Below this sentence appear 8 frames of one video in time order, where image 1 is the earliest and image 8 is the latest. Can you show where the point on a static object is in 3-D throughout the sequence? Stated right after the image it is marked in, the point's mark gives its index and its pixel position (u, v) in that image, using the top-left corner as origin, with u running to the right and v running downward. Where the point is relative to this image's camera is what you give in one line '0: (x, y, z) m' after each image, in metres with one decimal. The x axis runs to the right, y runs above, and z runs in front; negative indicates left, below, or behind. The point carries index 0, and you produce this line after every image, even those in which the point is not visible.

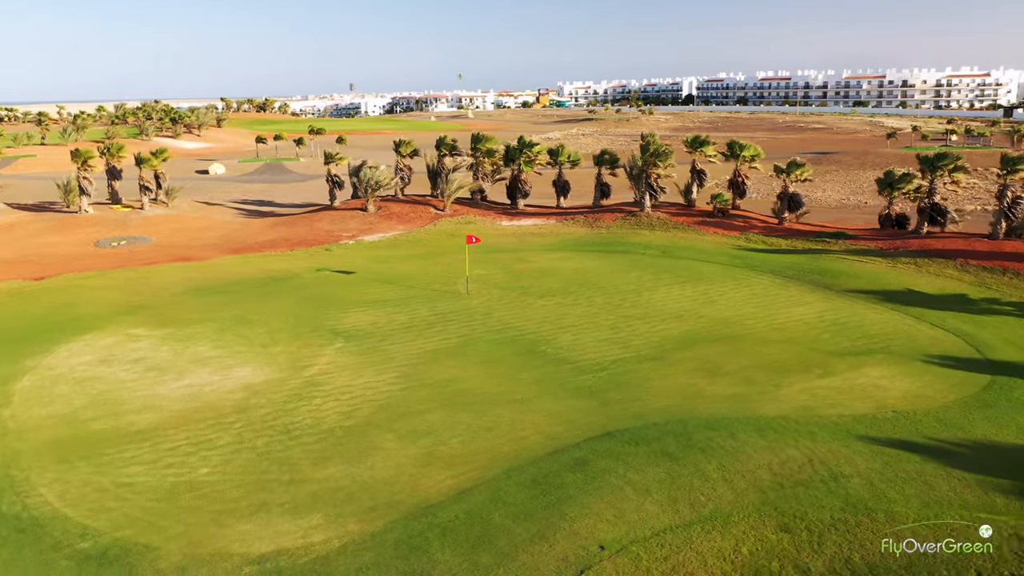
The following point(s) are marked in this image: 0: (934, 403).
0: (+6.6, -1.8, +12.9) m
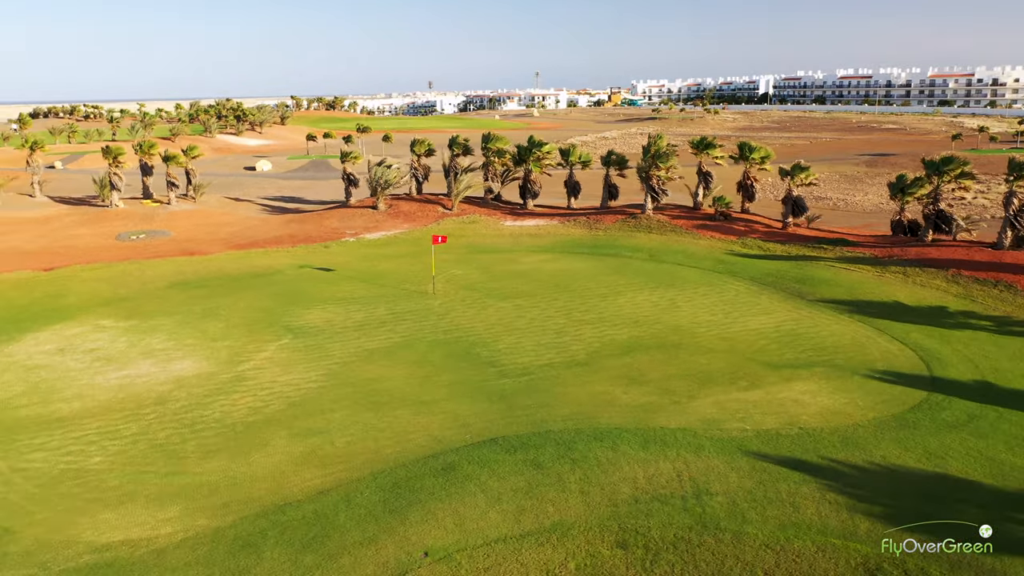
0: (+5.0, -2.0, +12.3) m
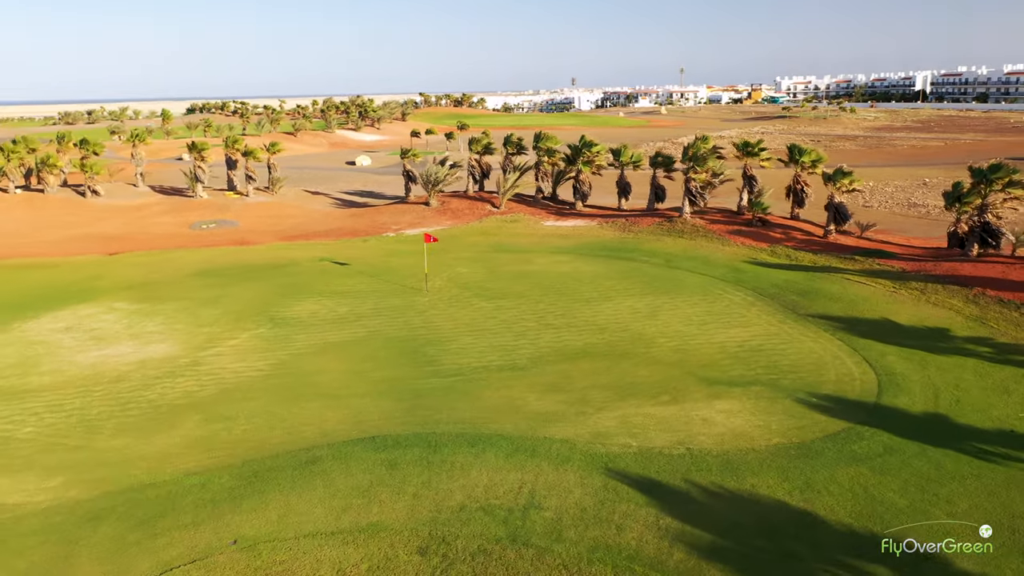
0: (+3.3, -2.2, +11.6) m
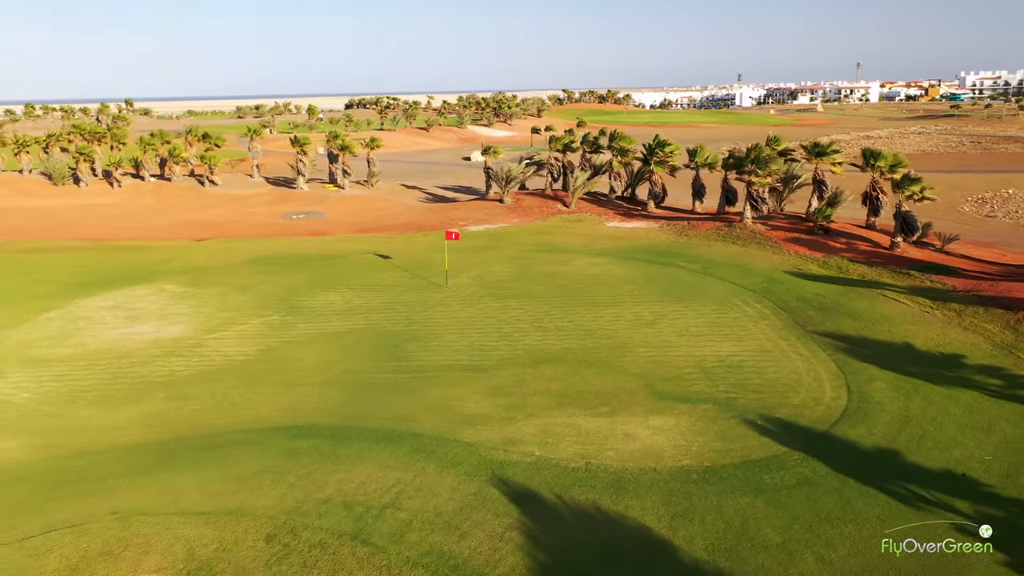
0: (+1.8, -2.4, +11.1) m
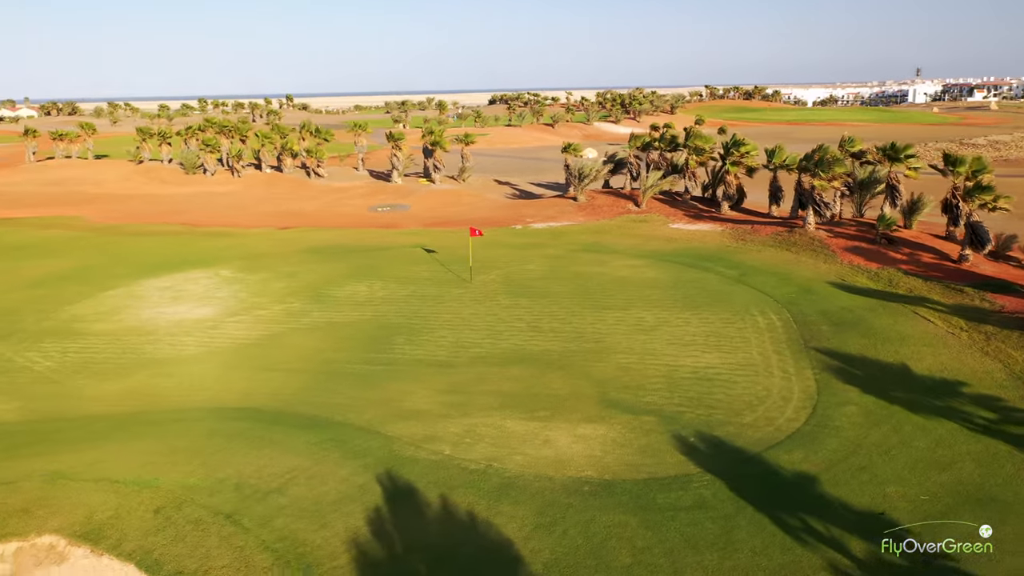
0: (+0.5, -2.5, +10.9) m
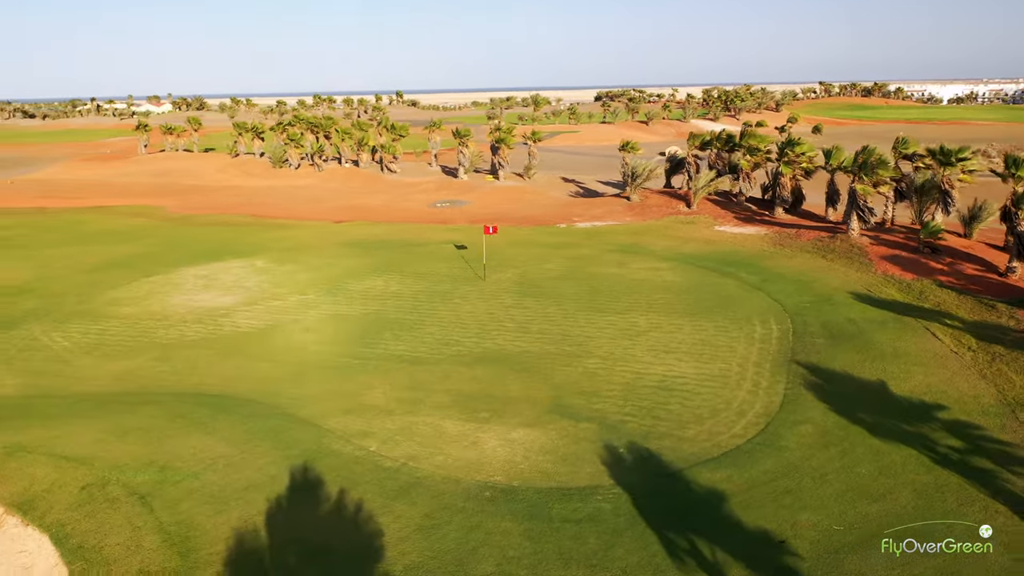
0: (-0.7, -2.5, +10.8) m
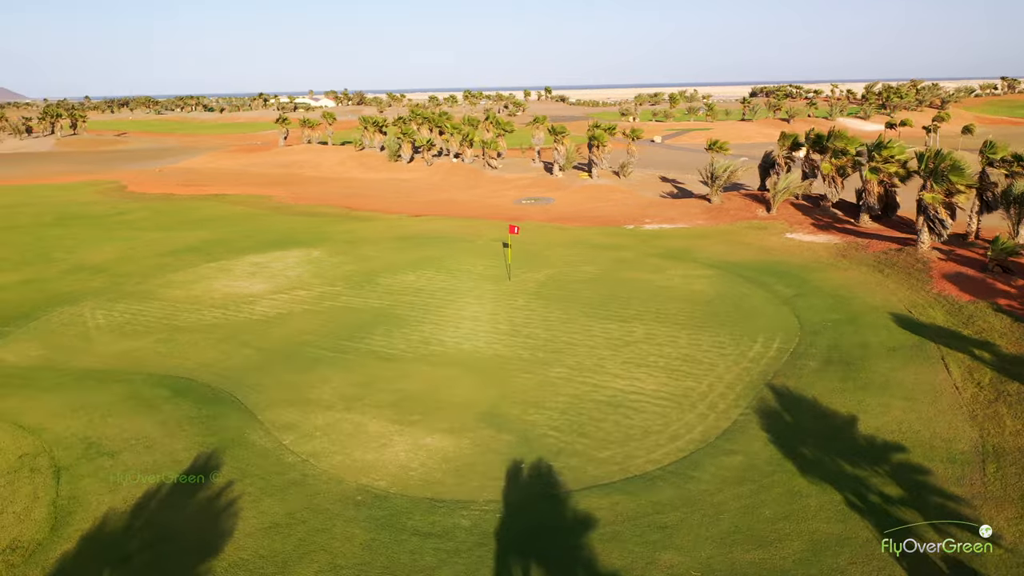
0: (-2.2, -2.5, +10.7) m
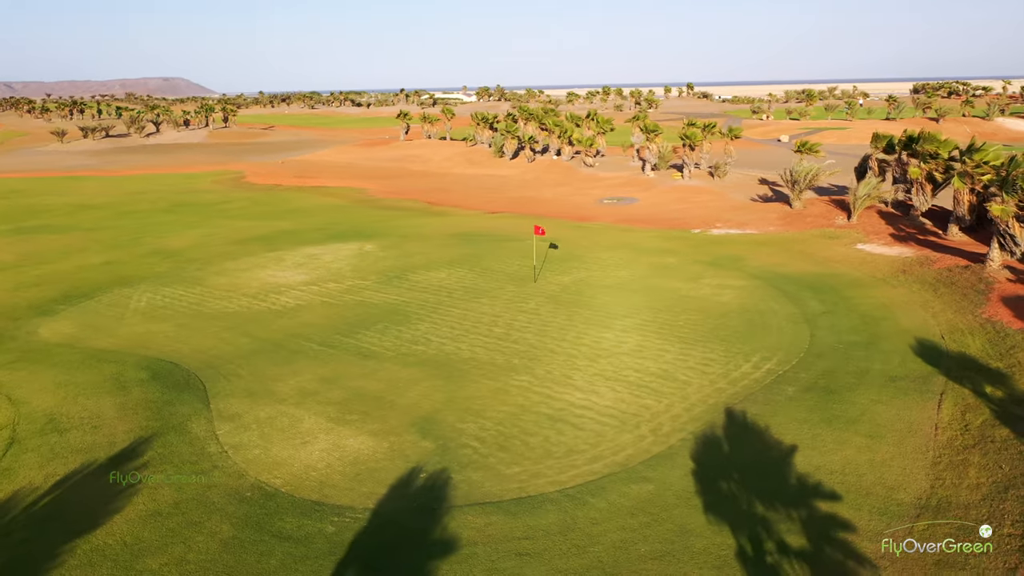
0: (-3.4, -2.4, +10.9) m
